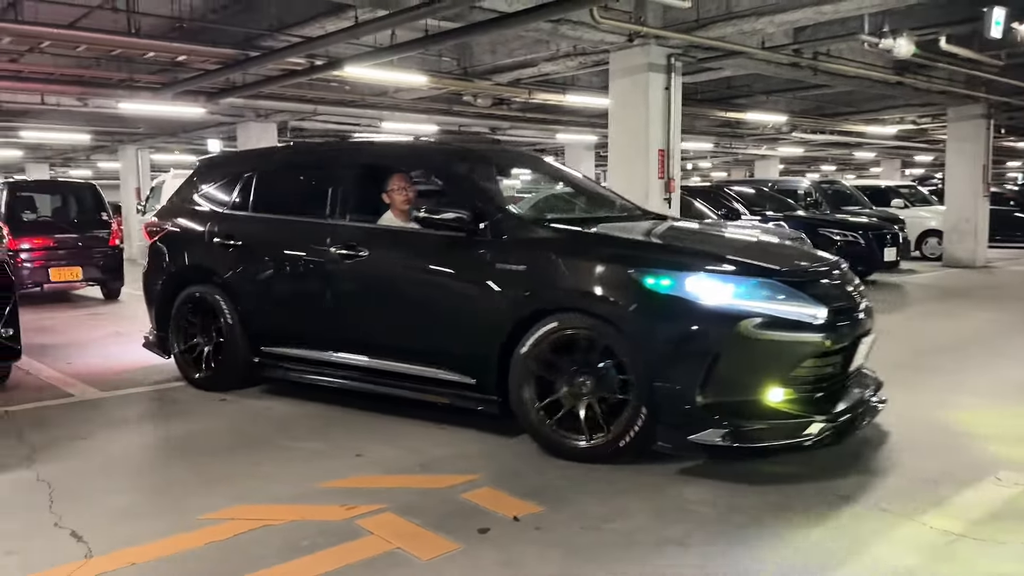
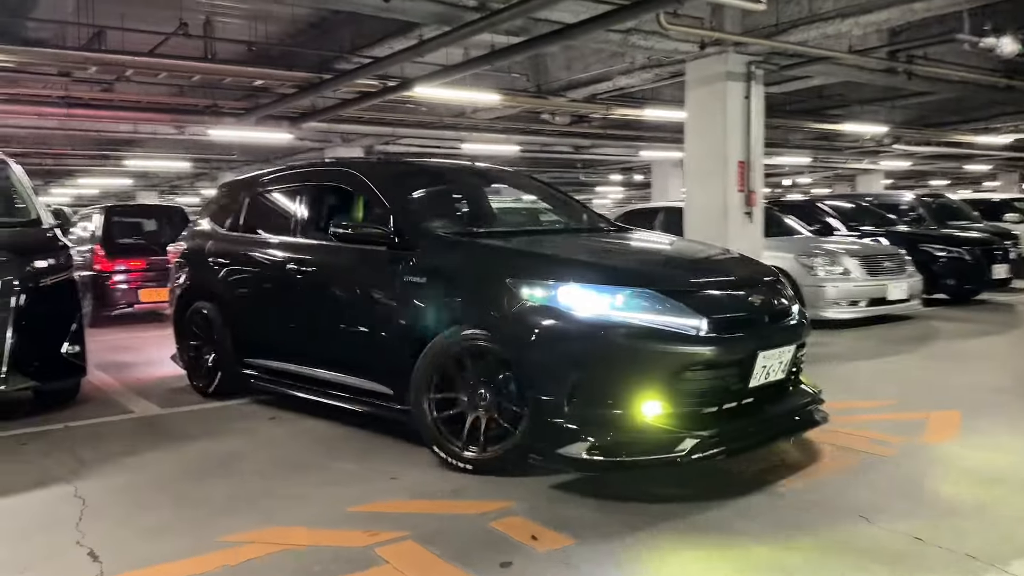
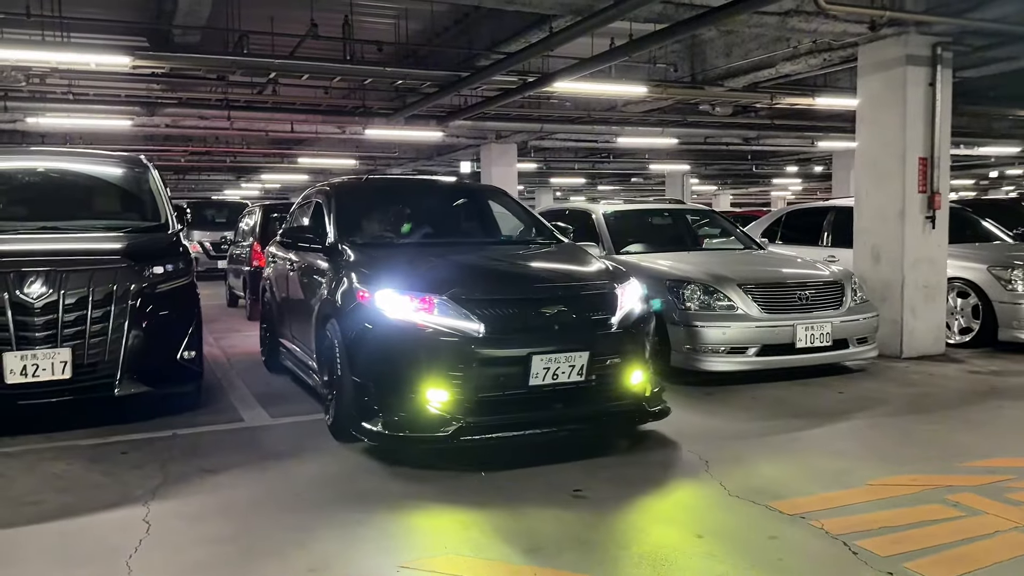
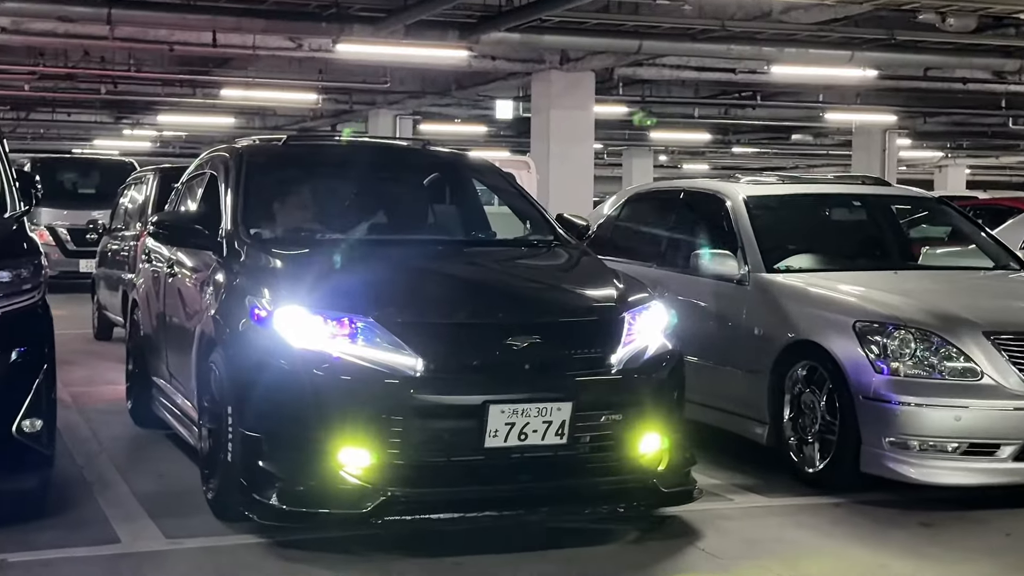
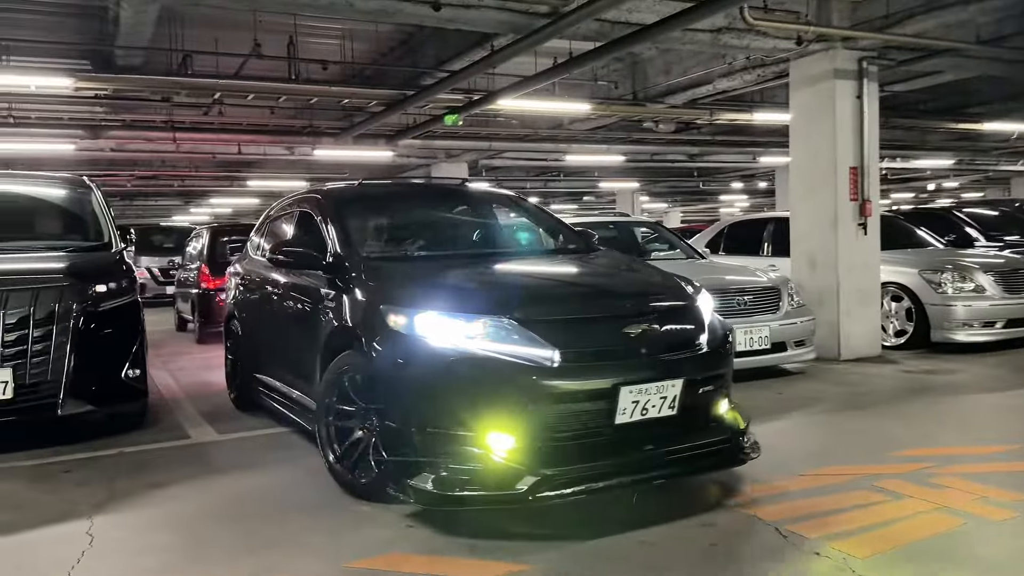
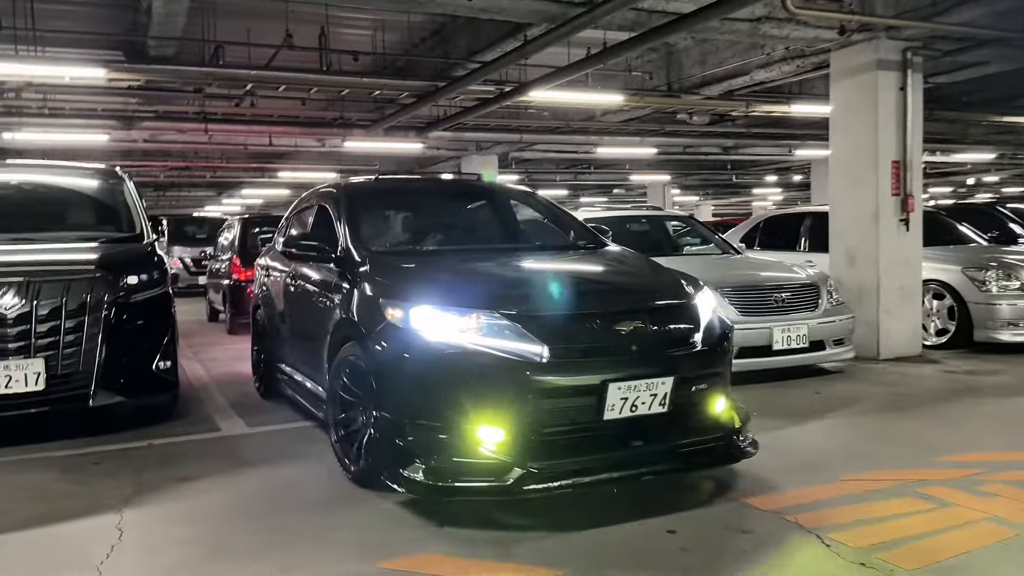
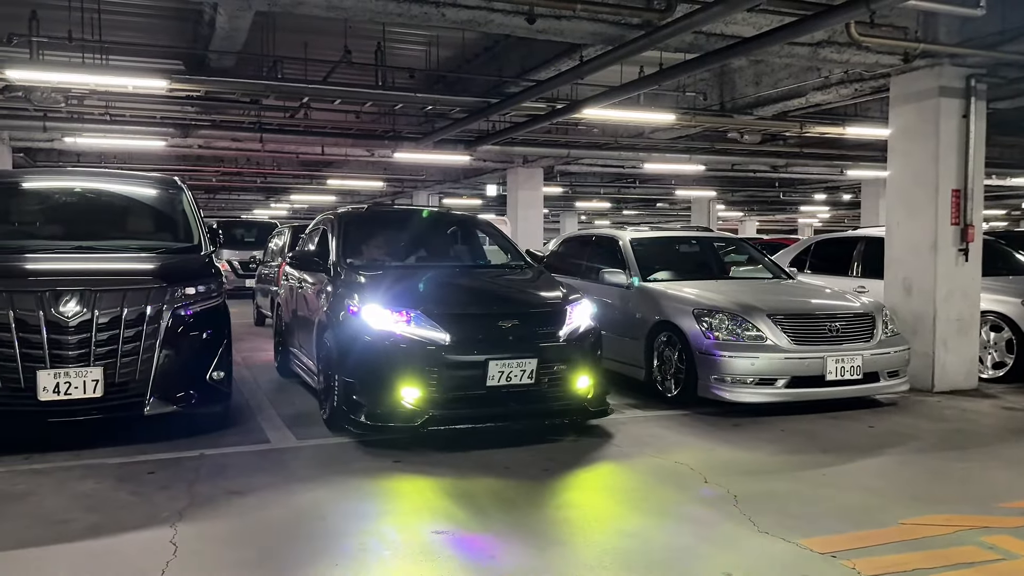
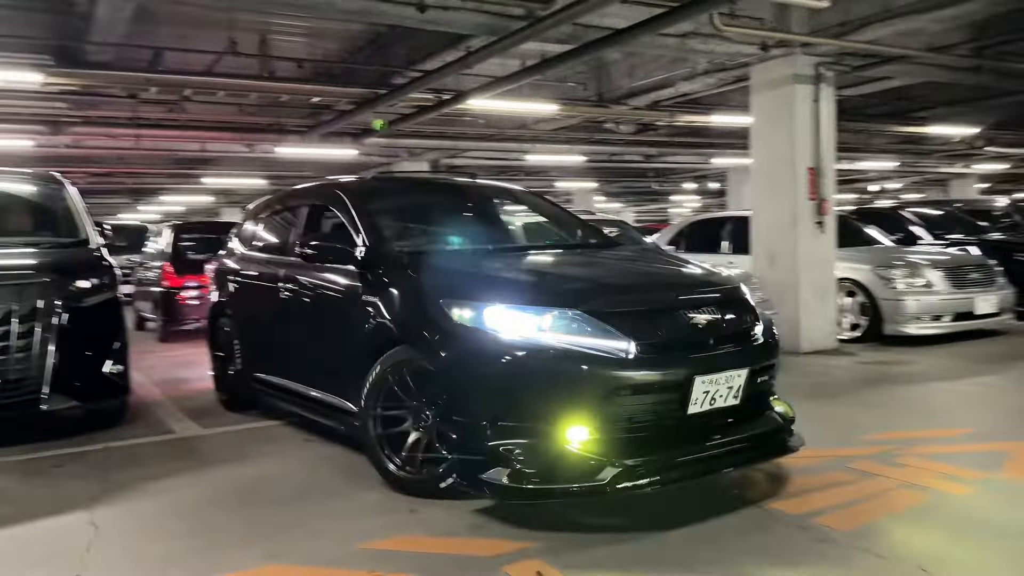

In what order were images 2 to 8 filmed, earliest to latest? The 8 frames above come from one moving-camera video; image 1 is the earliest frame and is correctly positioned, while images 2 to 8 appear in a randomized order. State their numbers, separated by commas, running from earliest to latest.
2, 8, 5, 6, 3, 7, 4
